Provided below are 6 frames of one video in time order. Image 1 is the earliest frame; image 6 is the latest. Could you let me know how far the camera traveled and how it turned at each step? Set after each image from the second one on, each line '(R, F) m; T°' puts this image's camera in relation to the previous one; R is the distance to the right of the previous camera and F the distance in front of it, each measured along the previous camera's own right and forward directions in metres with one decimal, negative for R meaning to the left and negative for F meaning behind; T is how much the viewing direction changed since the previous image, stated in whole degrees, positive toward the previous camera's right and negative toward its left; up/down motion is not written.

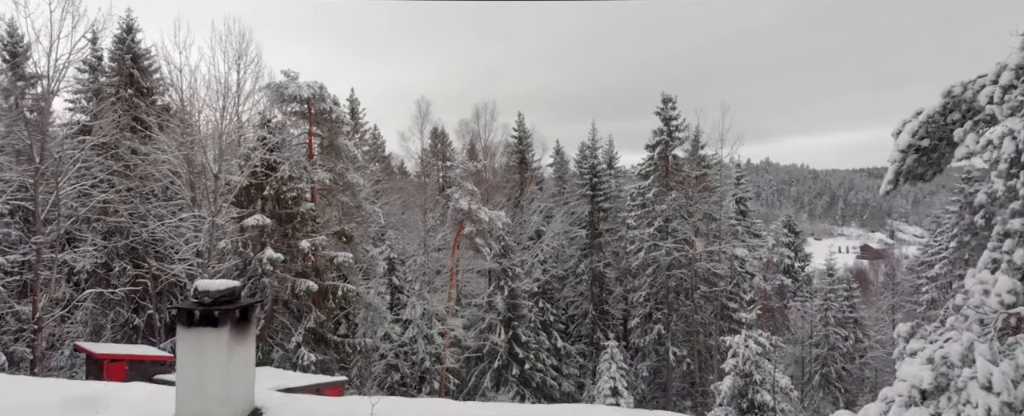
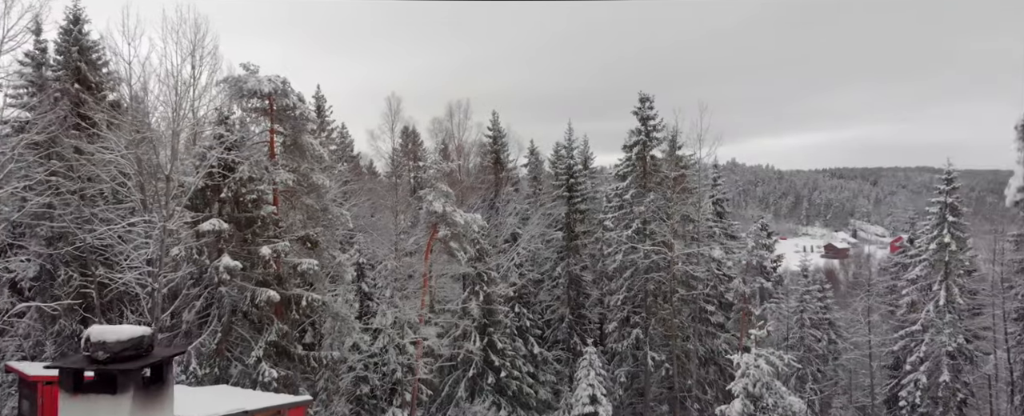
(-0.2, +0.9) m; +3°
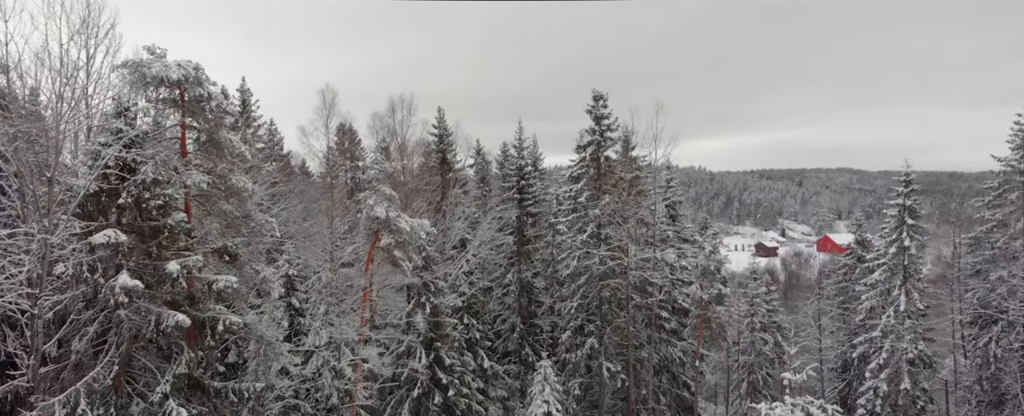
(-0.3, +1.7) m; +6°
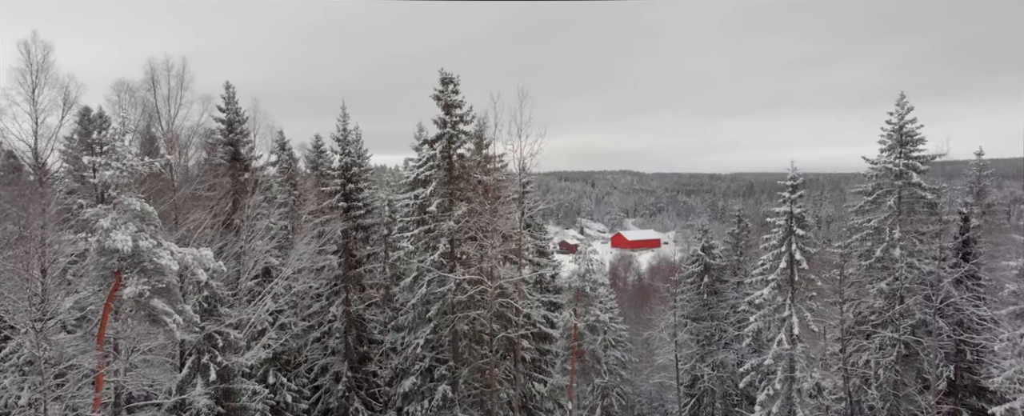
(-0.7, +5.4) m; +18°
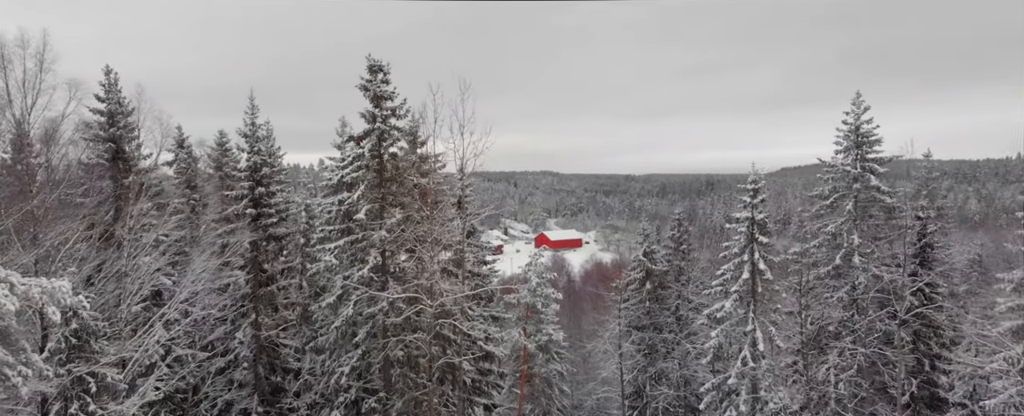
(-0.5, +2.2) m; +7°
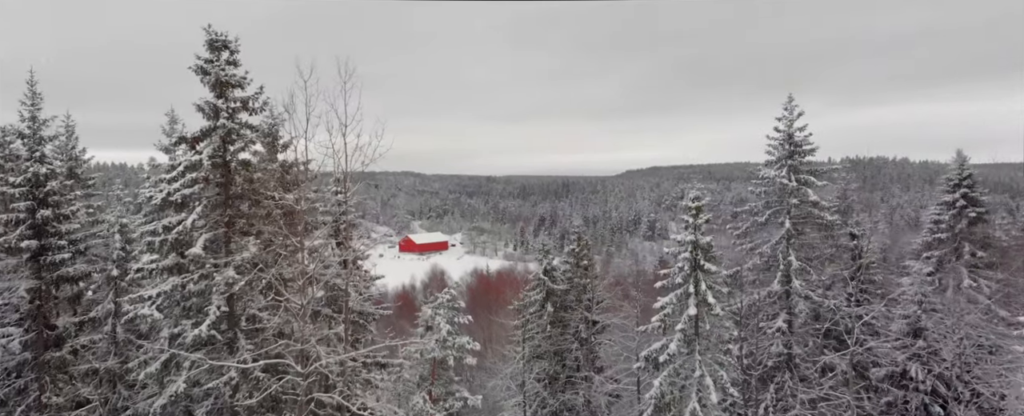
(-0.8, +3.8) m; +13°
